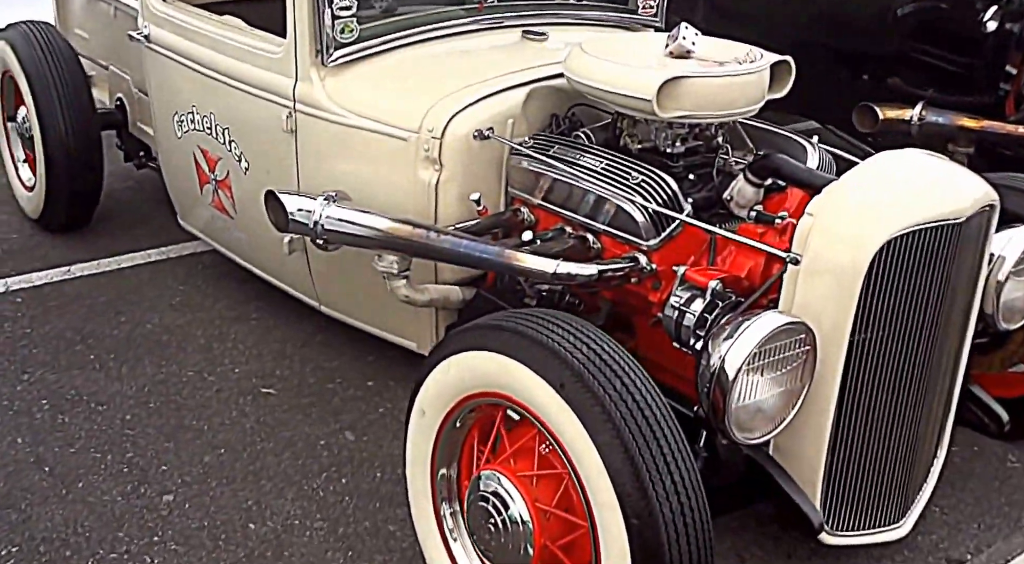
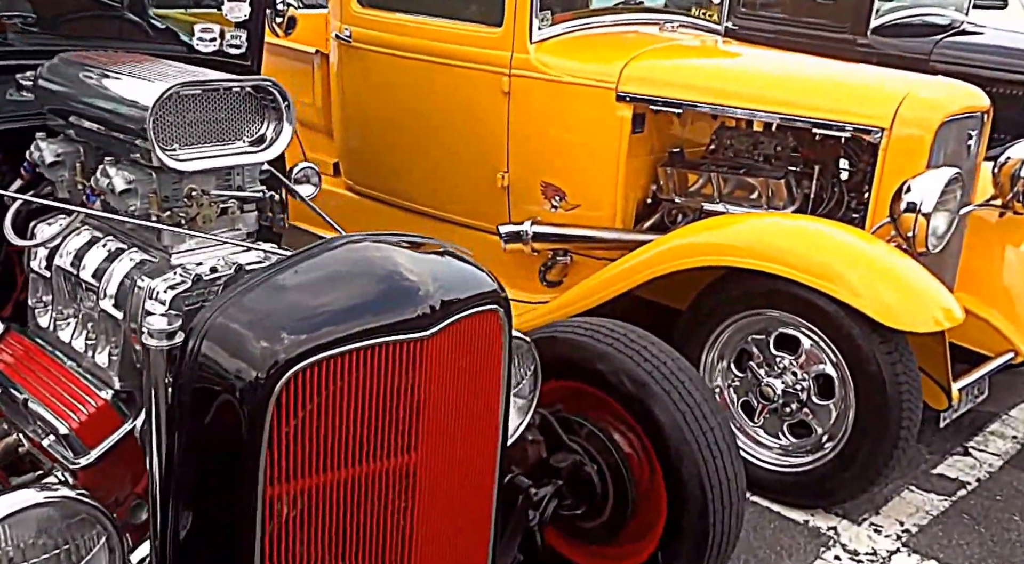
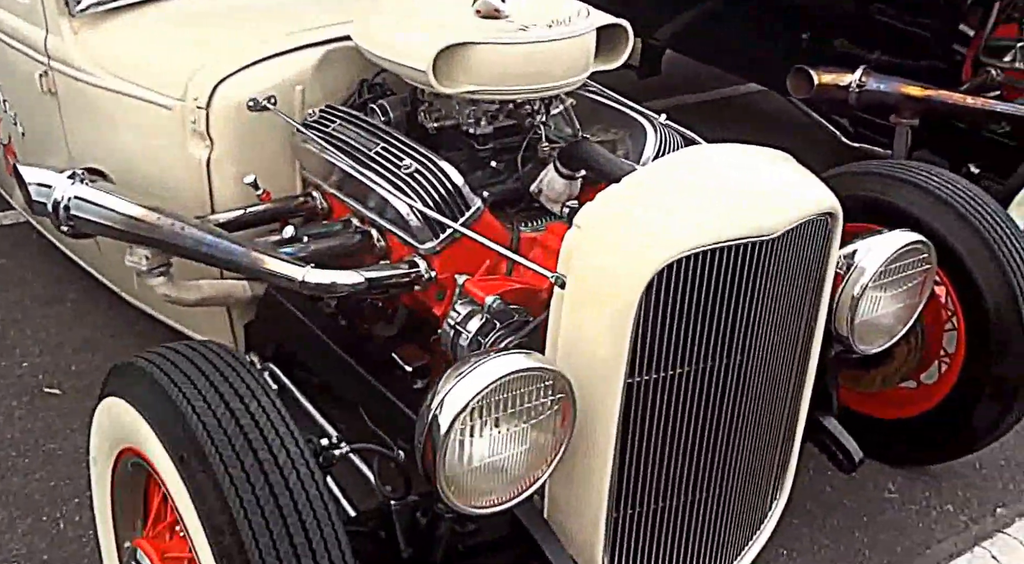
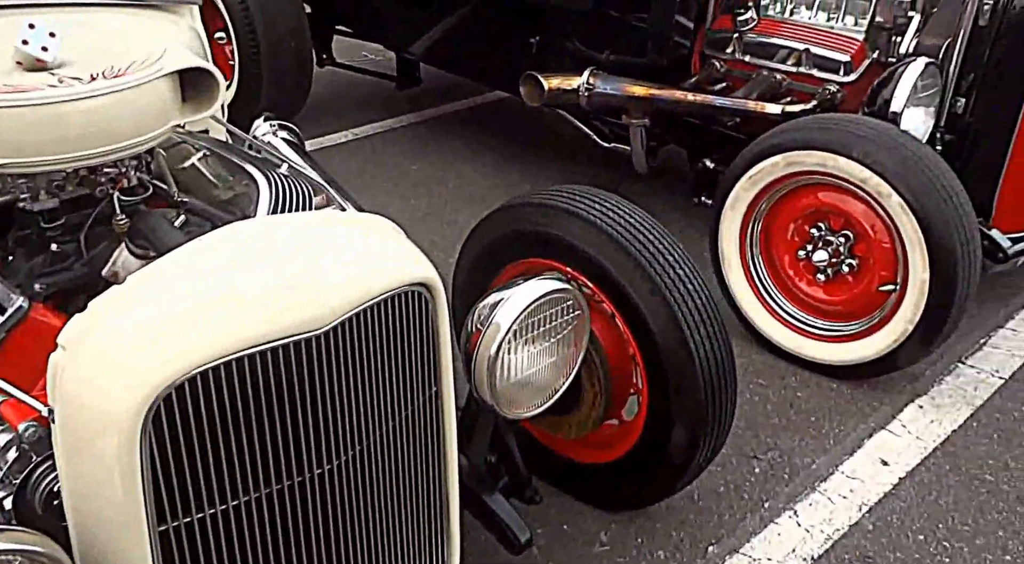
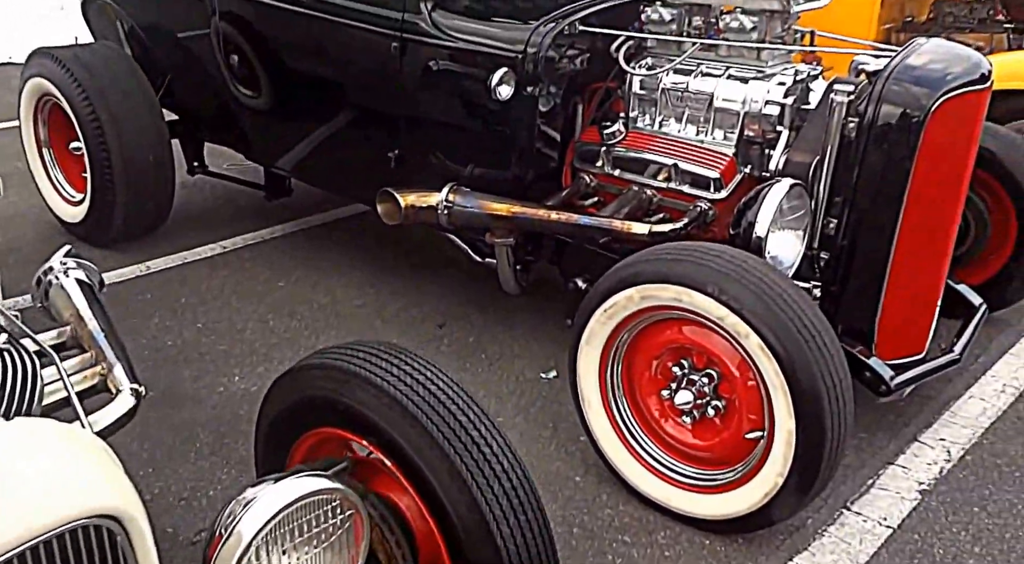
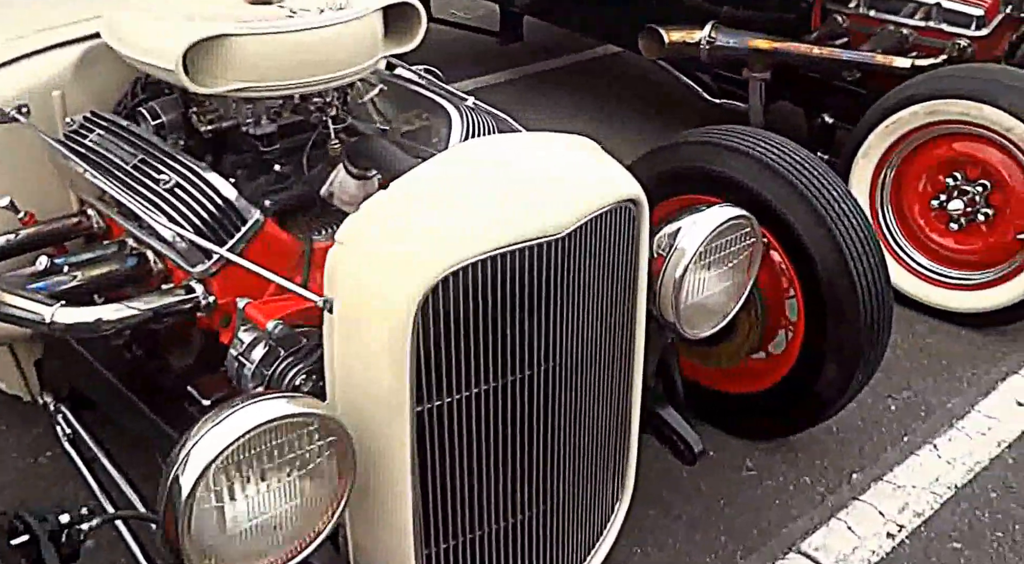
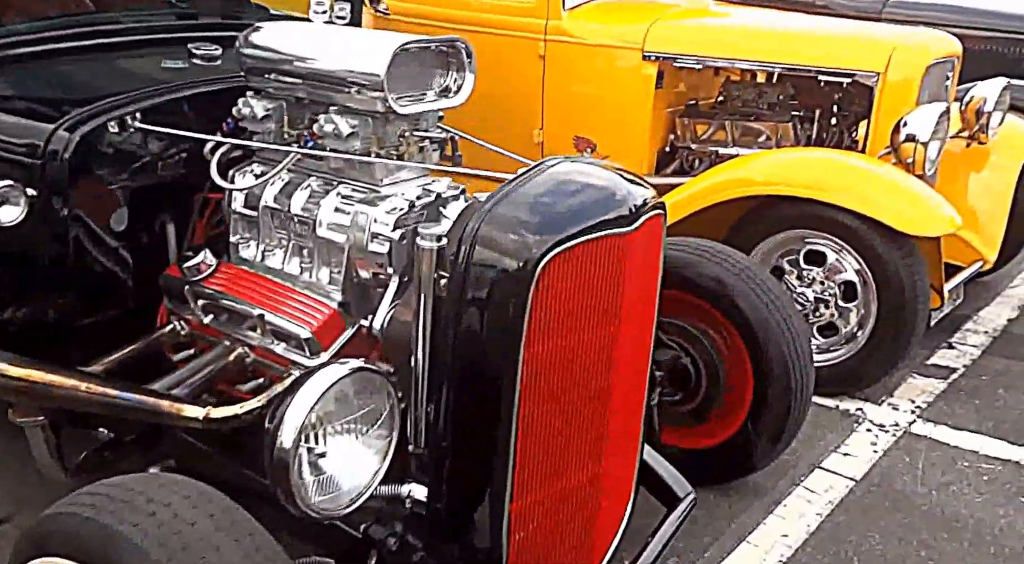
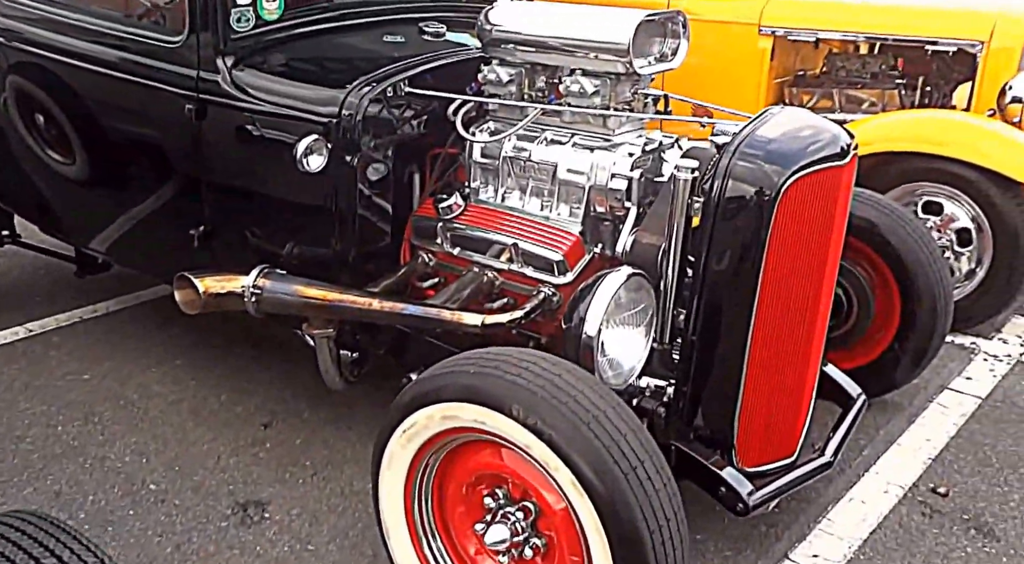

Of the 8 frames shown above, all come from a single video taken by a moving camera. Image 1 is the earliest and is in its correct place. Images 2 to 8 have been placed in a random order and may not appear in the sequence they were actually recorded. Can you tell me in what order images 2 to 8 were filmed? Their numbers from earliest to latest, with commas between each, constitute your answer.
3, 6, 4, 5, 8, 7, 2
